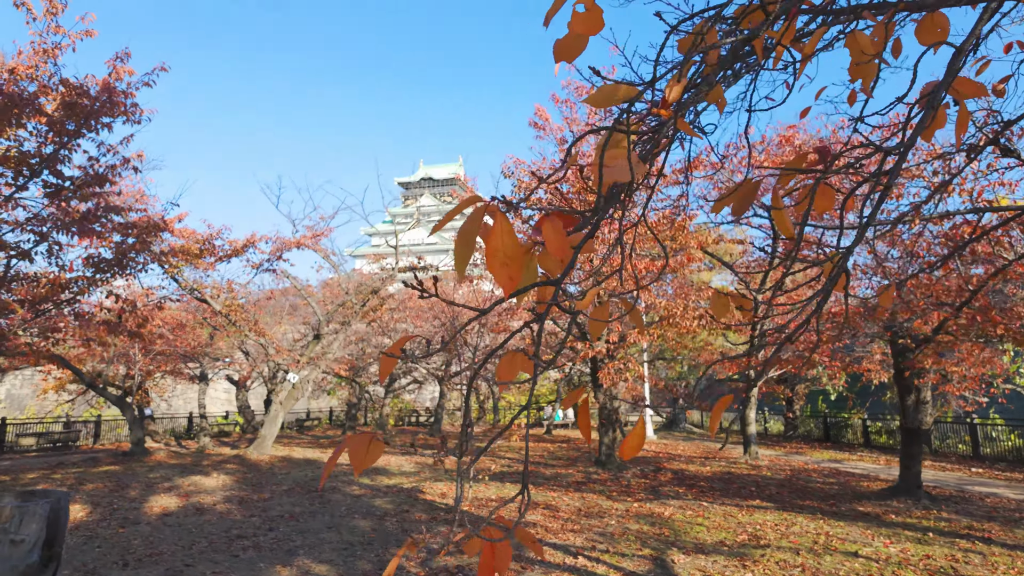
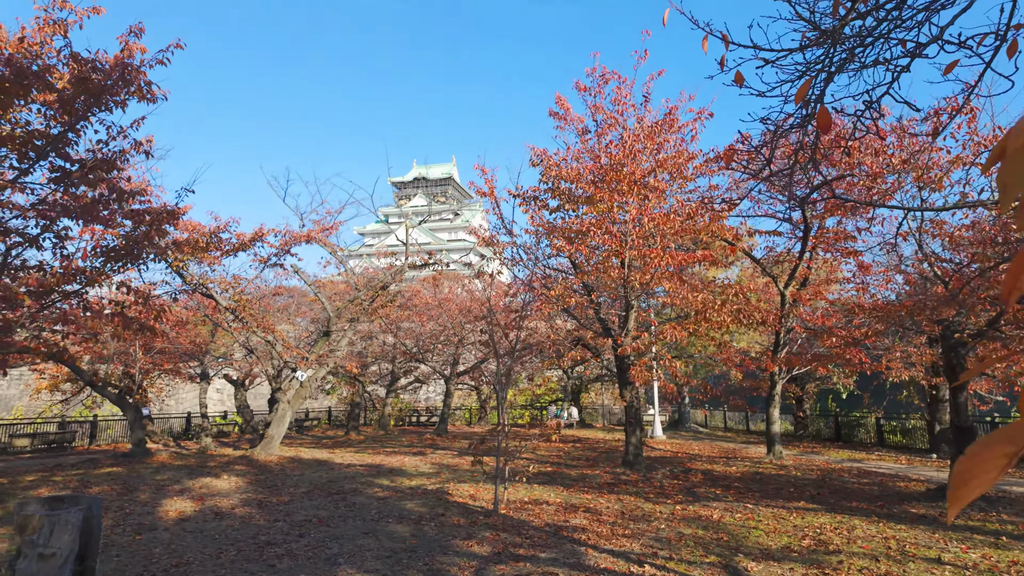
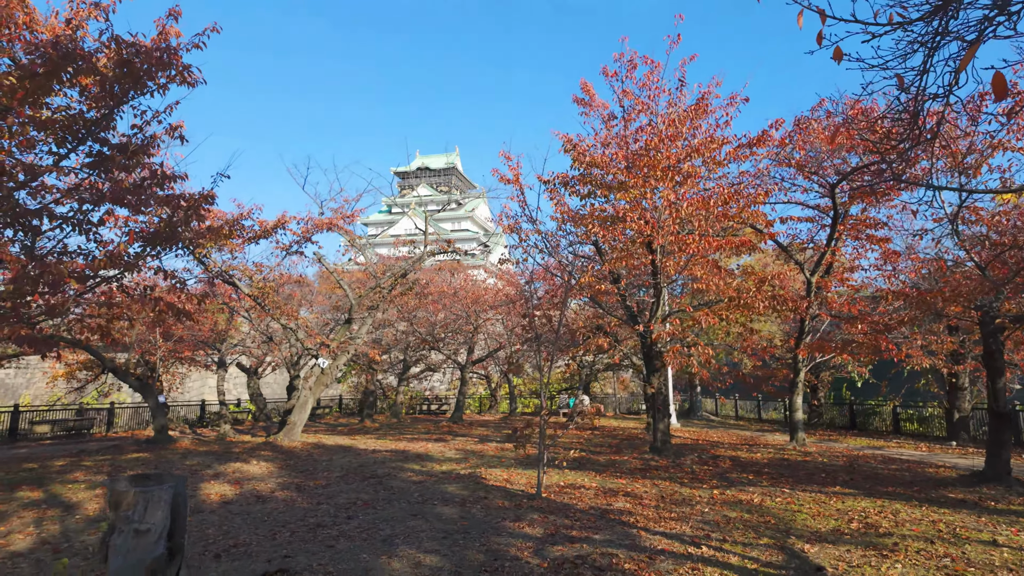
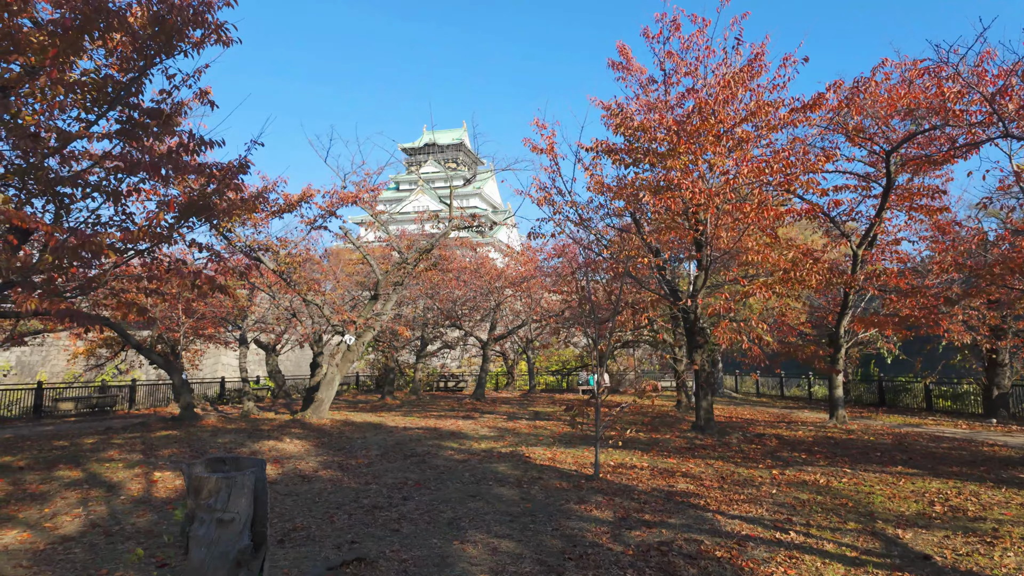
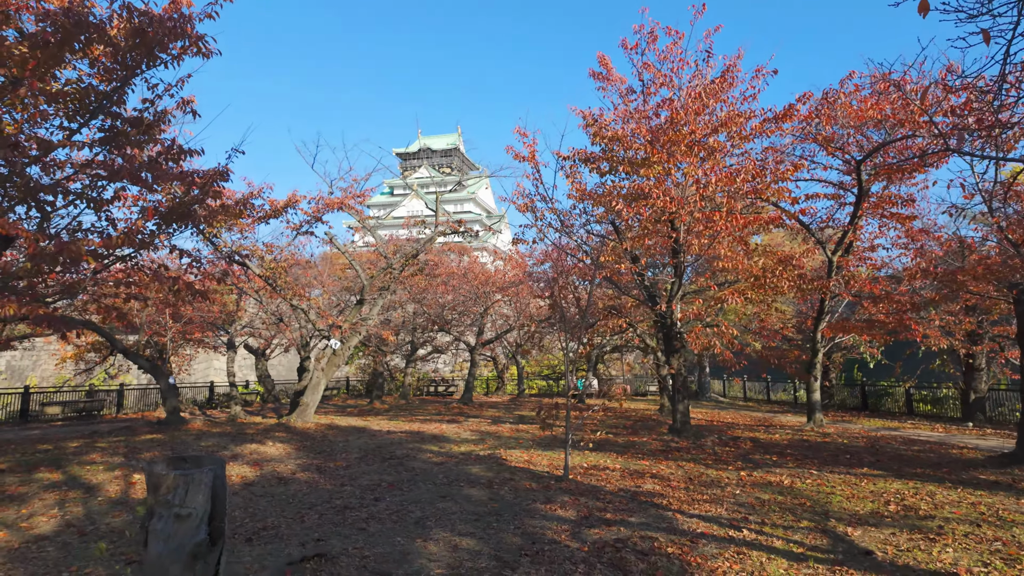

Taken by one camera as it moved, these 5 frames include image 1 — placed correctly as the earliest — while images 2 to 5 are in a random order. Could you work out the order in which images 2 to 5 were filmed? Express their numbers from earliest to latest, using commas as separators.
2, 3, 5, 4
